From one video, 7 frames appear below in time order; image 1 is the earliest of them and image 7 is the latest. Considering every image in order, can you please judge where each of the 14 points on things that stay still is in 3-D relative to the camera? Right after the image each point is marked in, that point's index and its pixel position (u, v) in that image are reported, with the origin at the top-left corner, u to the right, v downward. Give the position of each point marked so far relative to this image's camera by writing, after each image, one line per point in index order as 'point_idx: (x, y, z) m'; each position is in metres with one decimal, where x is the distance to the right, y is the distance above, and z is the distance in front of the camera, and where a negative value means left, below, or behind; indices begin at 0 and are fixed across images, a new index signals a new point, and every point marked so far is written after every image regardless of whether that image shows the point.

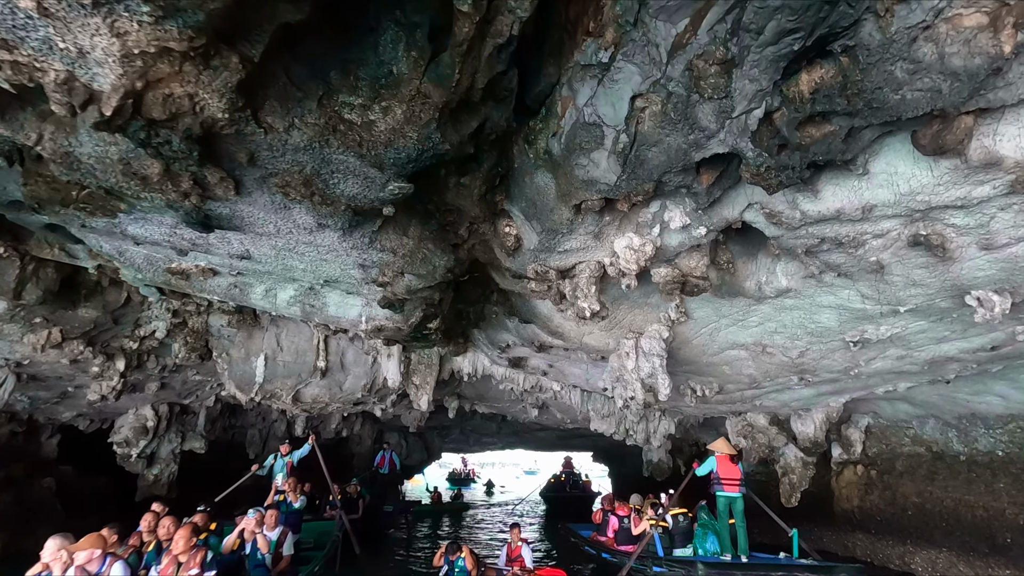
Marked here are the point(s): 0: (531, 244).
0: (+0.1, +0.3, +4.2) m
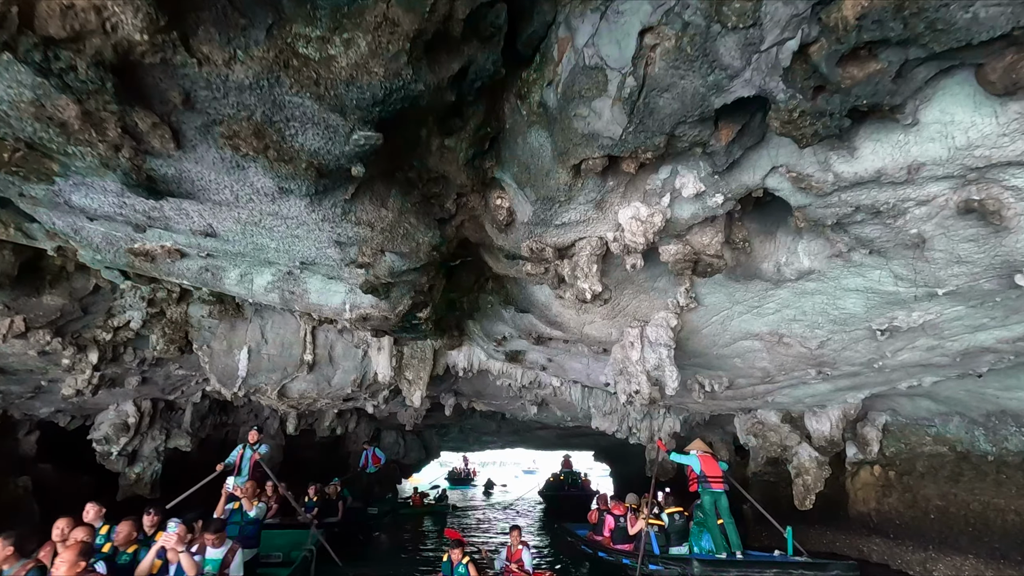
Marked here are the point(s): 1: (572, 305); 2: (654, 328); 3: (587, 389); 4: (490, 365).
0: (+0.1, +0.5, +3.7) m
1: (+0.6, -0.2, +5.3) m
2: (+1.3, -0.4, +4.9) m
3: (+1.2, -1.7, +9.0) m
4: (-0.4, -1.3, +9.0) m
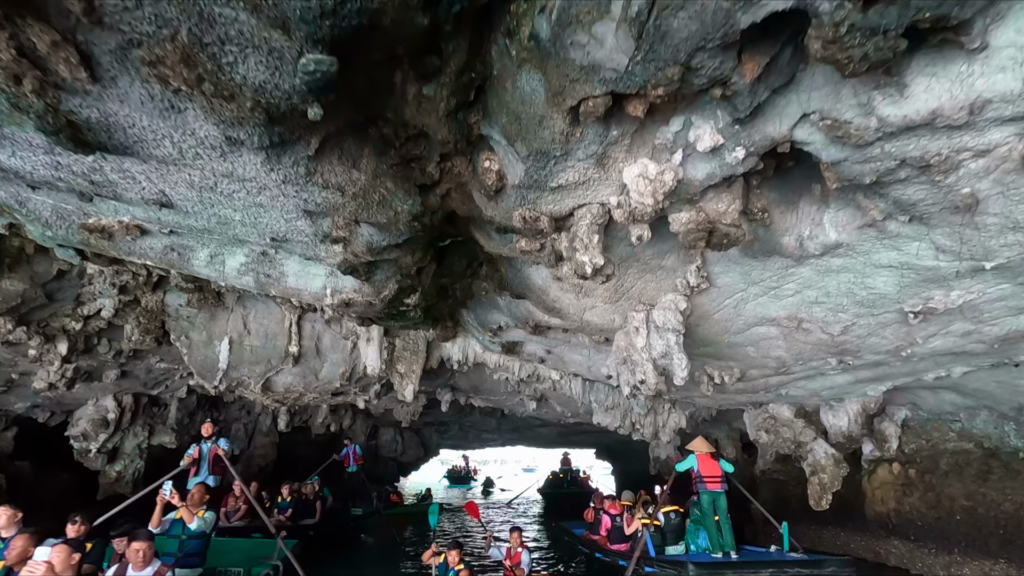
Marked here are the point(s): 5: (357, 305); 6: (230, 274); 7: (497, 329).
0: (0.0, +0.6, +3.3) m
1: (+0.5, 0.0, +4.8) m
2: (+1.2, -0.2, +4.5) m
3: (+1.2, -1.5, +8.6) m
4: (-0.4, -1.1, +8.5) m
5: (-1.6, -0.2, +5.5) m
6: (-2.7, +0.1, +5.1) m
7: (-0.2, -0.5, +7.1) m
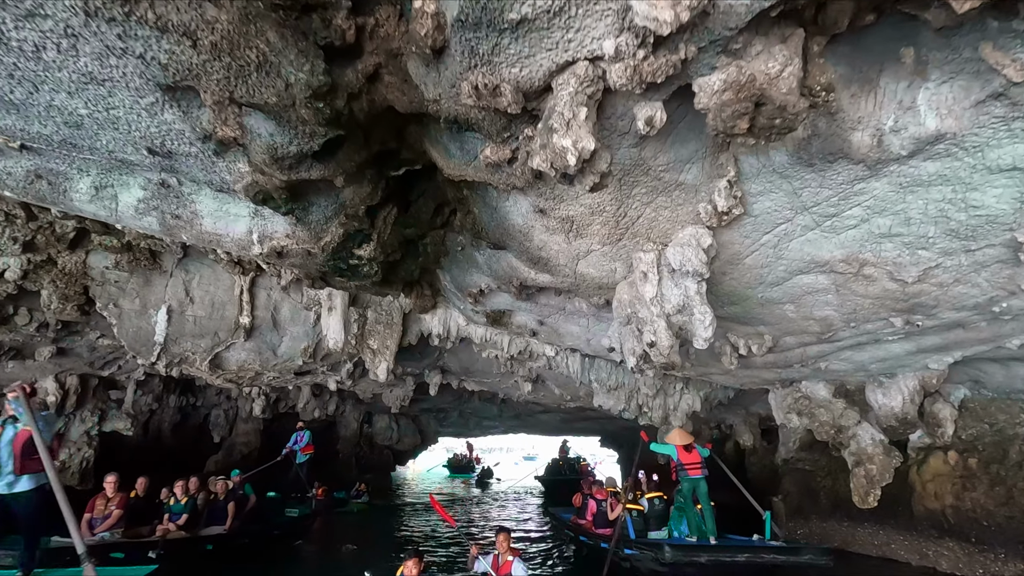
0: (-0.2, +1.0, +2.1) m
1: (+0.3, +0.4, +3.7) m
2: (+1.0, +0.2, +3.4) m
3: (+1.0, -1.0, +7.4) m
4: (-0.6, -0.6, +7.4) m
5: (-1.8, +0.3, +4.4) m
6: (-2.9, +0.6, +4.0) m
7: (-0.4, -0.1, +6.0) m
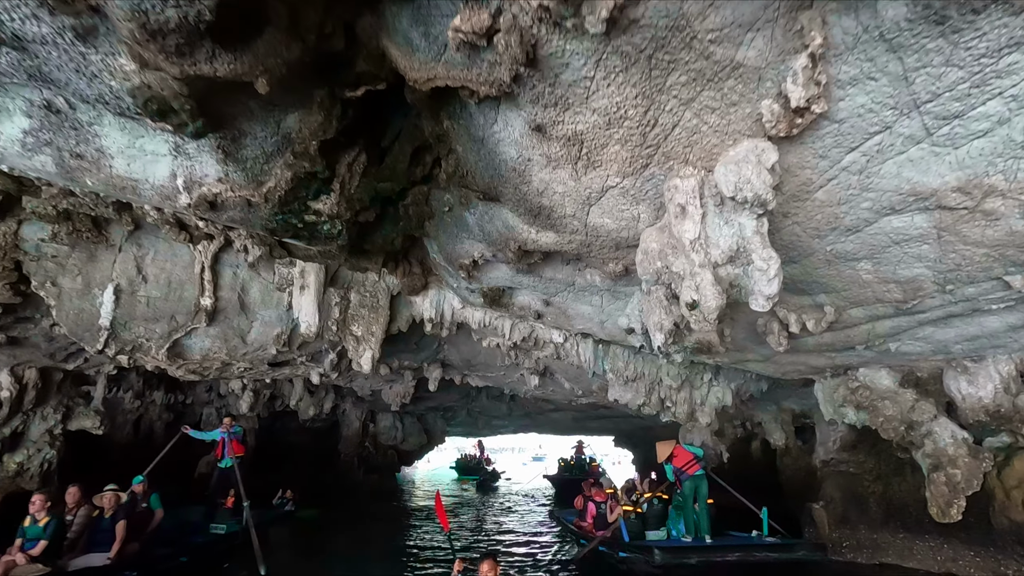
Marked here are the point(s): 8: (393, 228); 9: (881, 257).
0: (-0.3, +1.3, +1.2) m
1: (+0.3, +0.7, +2.8) m
2: (+1.0, +0.5, +2.4) m
3: (+1.1, -0.7, +6.5) m
4: (-0.5, -0.3, +6.5) m
5: (-1.8, +0.5, +3.5) m
6: (-2.9, +0.8, +3.2) m
7: (-0.4, +0.2, +5.1) m
8: (-1.0, +0.5, +4.7) m
9: (+2.1, +0.2, +3.1) m
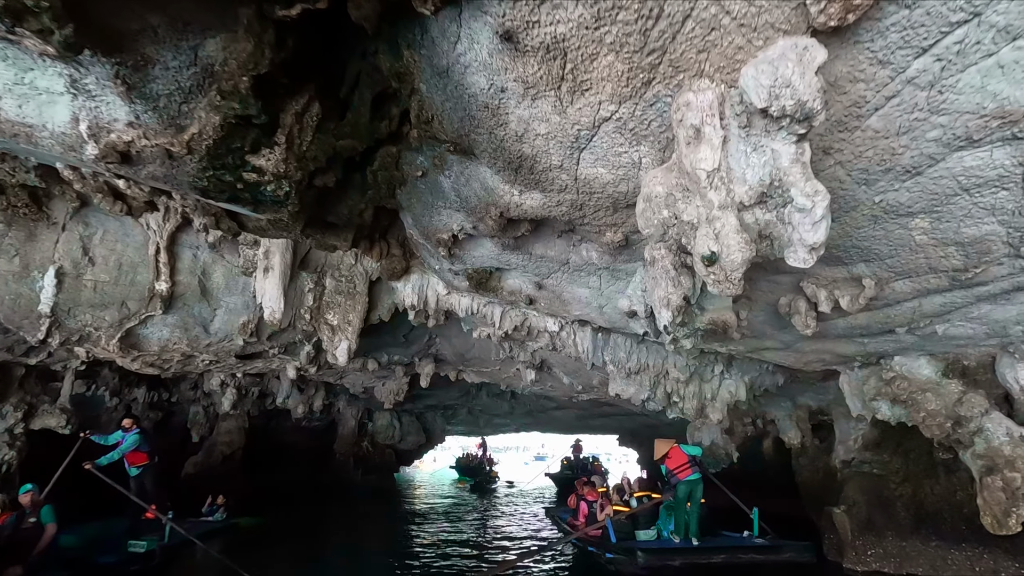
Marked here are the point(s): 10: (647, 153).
0: (-0.5, +1.5, +0.6) m
1: (+0.1, +0.9, +2.2) m
2: (+0.8, +0.7, +1.8) m
3: (+1.0, -0.5, +5.9) m
4: (-0.6, -0.2, +5.9) m
5: (-1.9, +0.7, +2.9) m
6: (-3.0, +1.0, +2.6) m
7: (-0.5, +0.4, +4.5) m
8: (-1.2, +0.7, +4.1) m
9: (+2.0, +0.4, +2.5) m
10: (+0.6, +0.6, +2.4) m
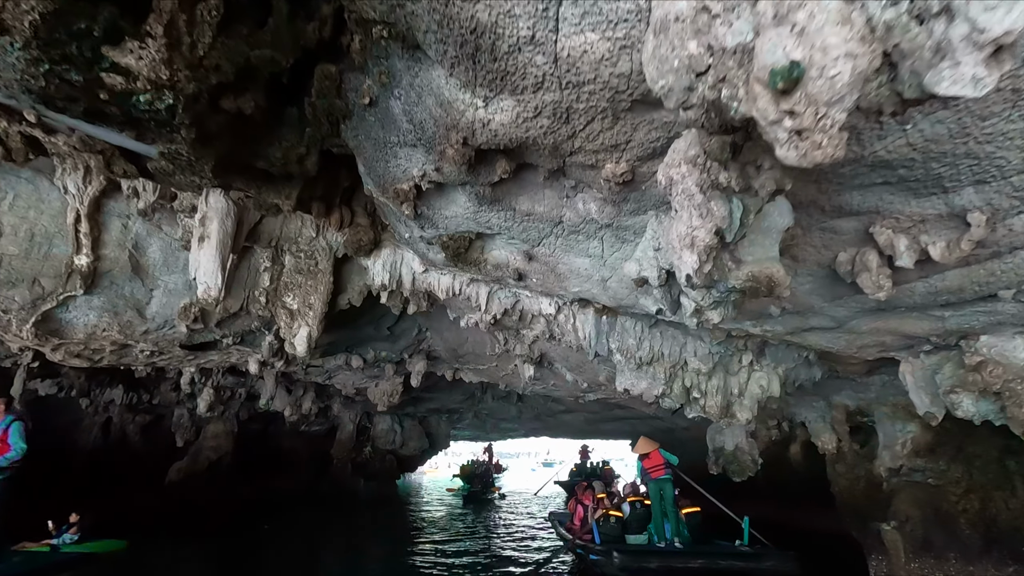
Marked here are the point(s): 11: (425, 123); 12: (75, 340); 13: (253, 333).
0: (-0.7, +1.7, -0.3) m
1: (-0.1, +1.1, +1.3) m
2: (+0.6, +0.9, +0.9) m
3: (+0.9, -0.3, +5.0) m
4: (-0.7, +0.1, +5.0) m
5: (-2.1, +0.9, +2.1) m
6: (-3.2, +1.2, +1.8) m
7: (-0.6, +0.6, +3.6) m
8: (-1.3, +0.9, +3.3) m
9: (+1.8, +0.6, +1.5) m
10: (+0.4, +0.8, +1.5) m
11: (-0.4, +0.9, +2.8) m
12: (-3.9, -0.5, +4.9) m
13: (-2.6, -0.5, +5.5) m
